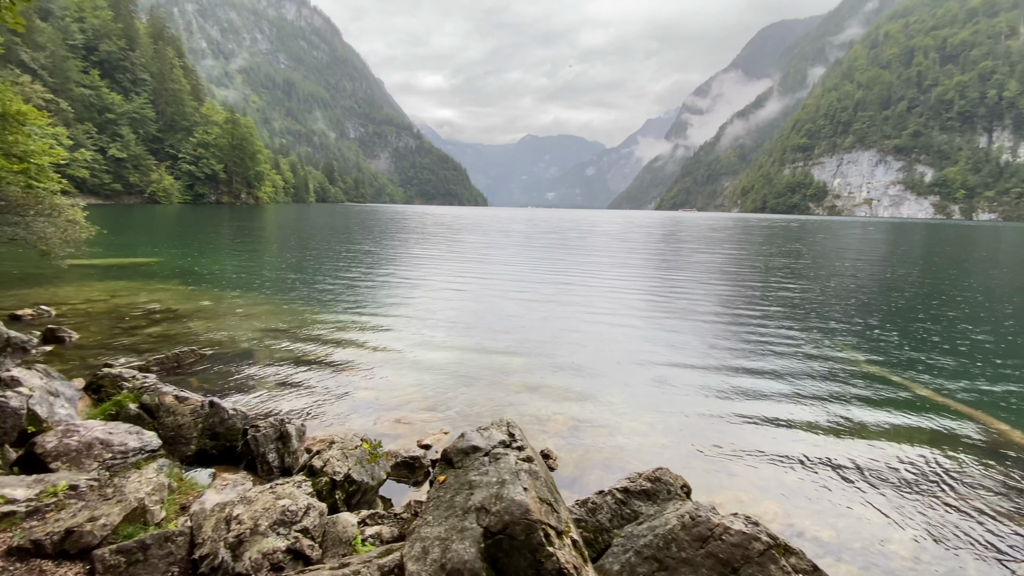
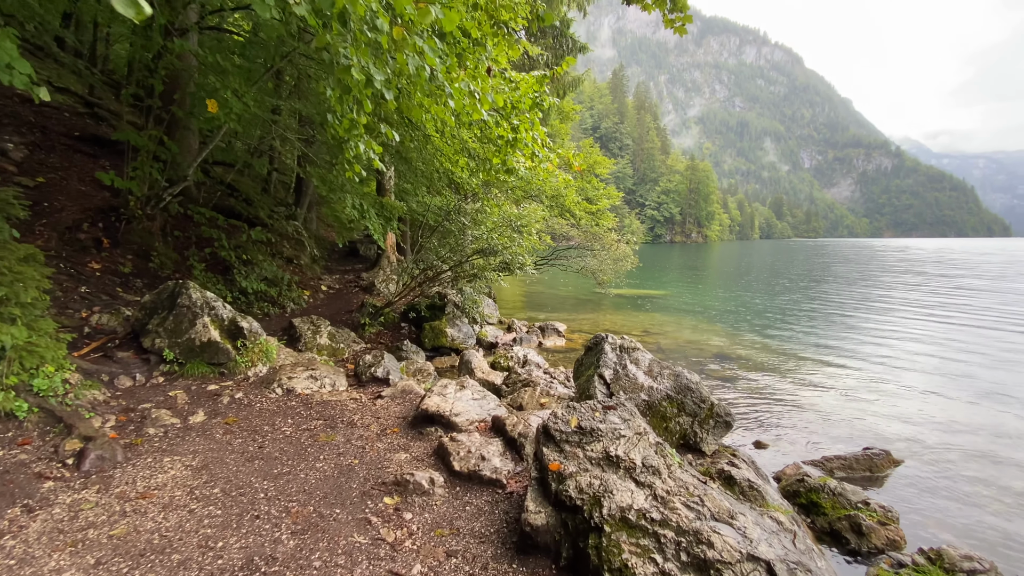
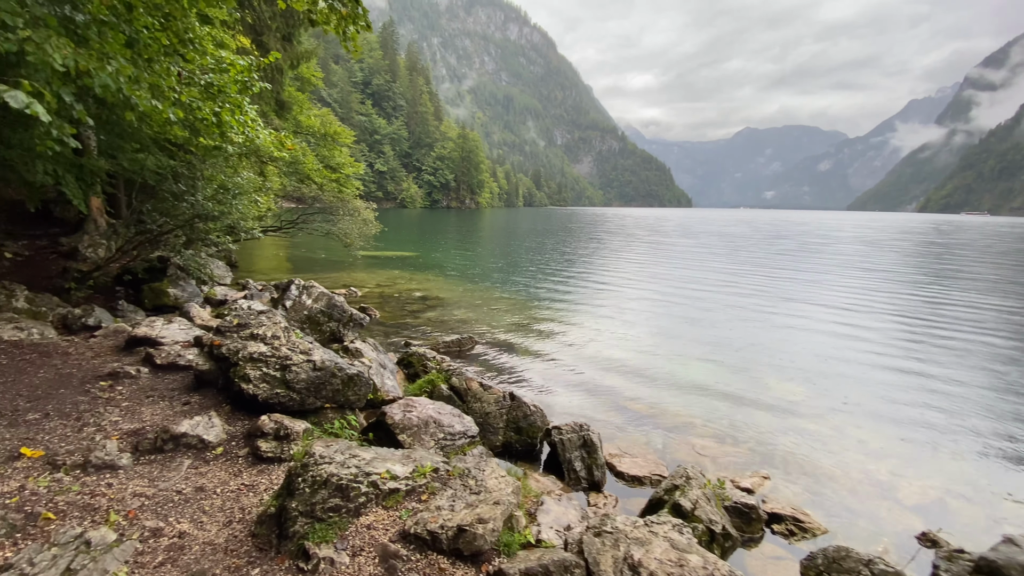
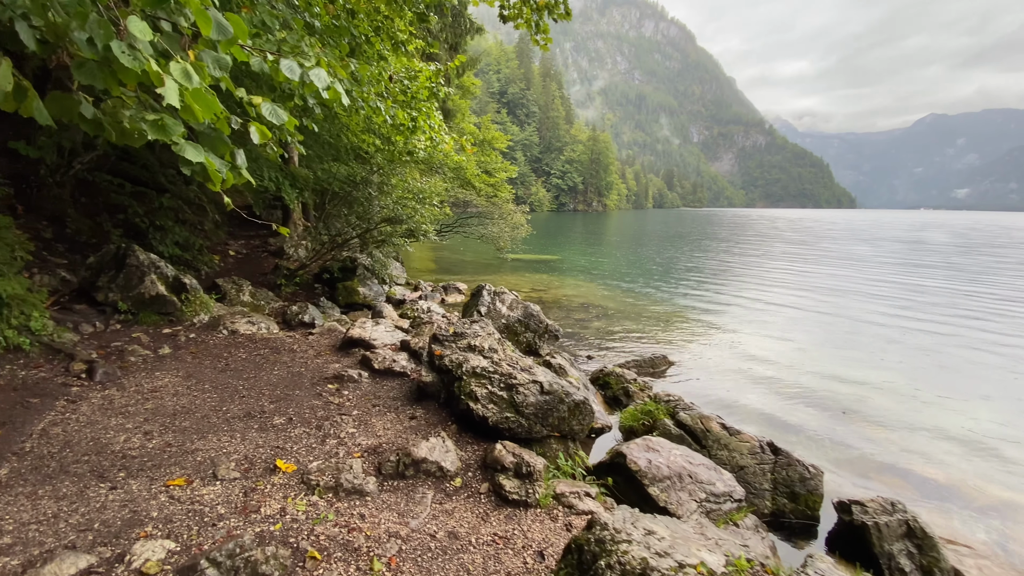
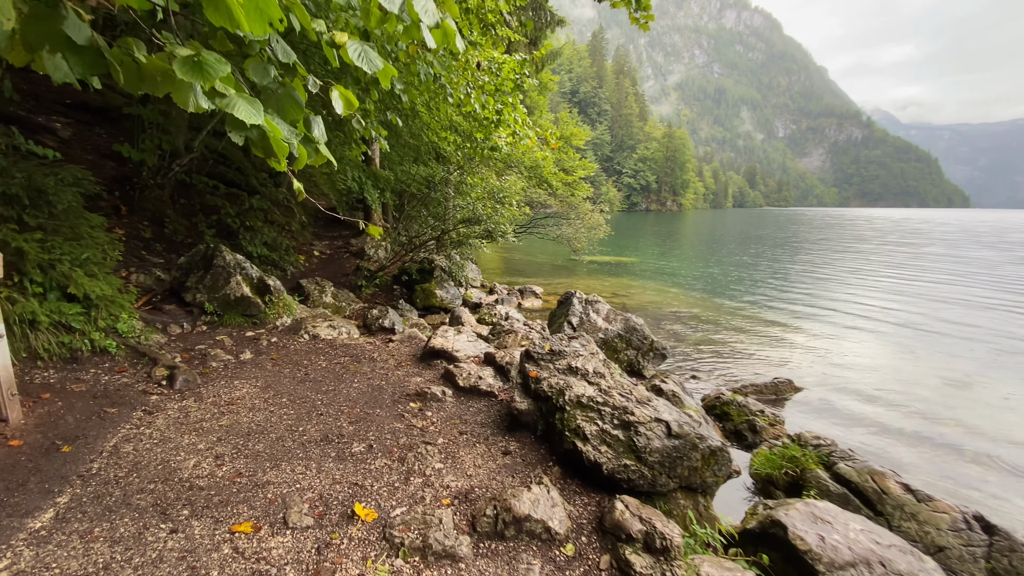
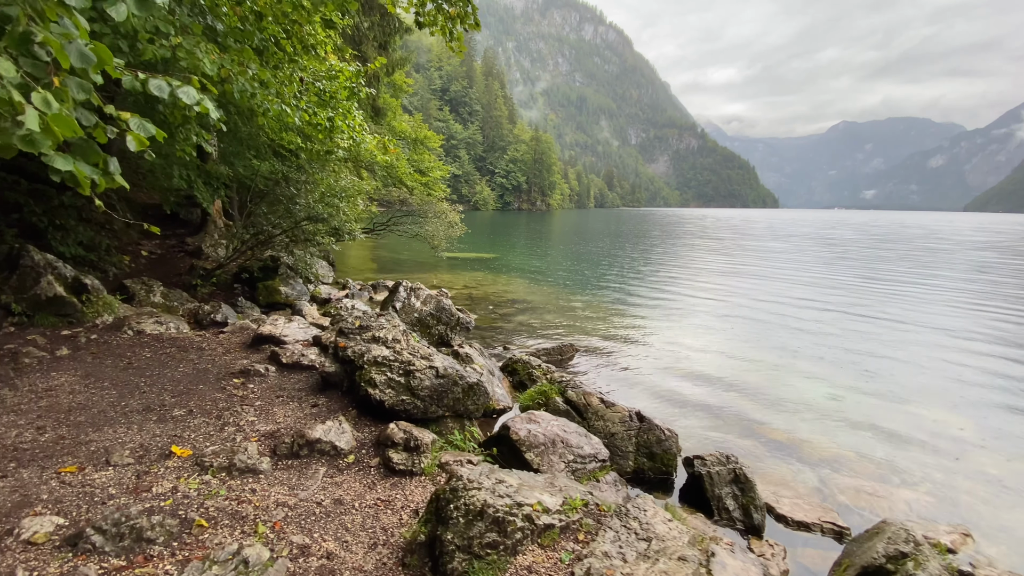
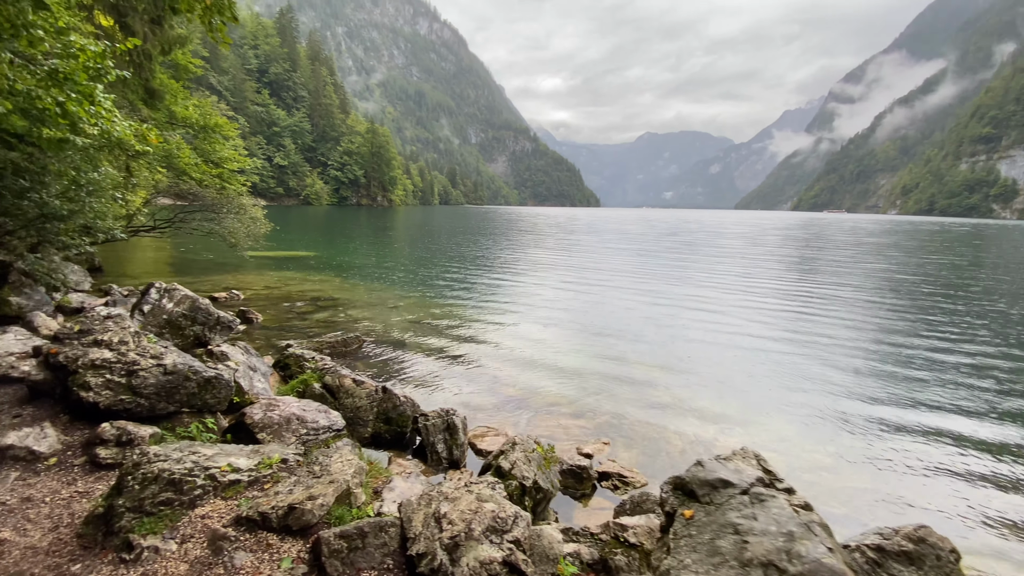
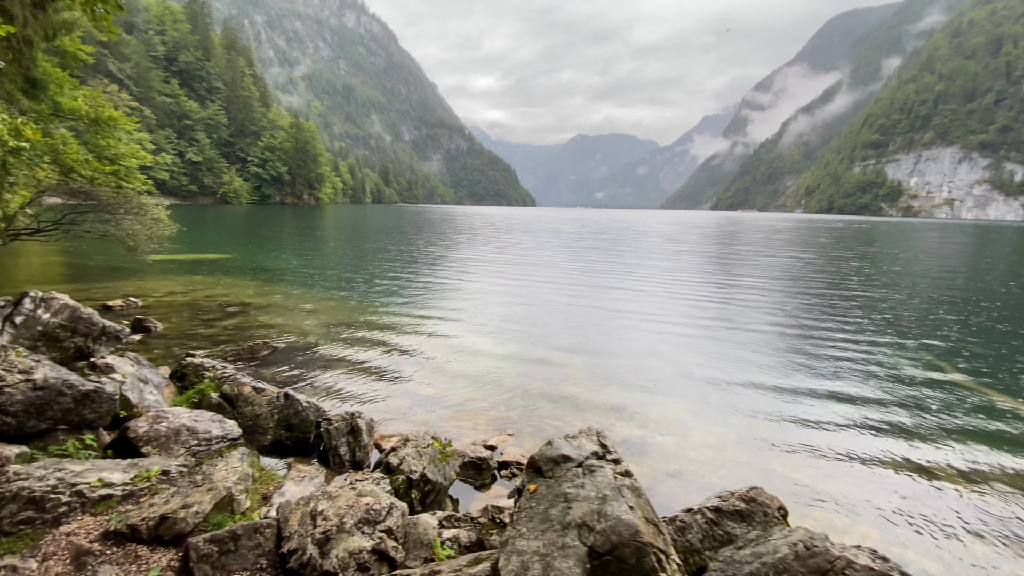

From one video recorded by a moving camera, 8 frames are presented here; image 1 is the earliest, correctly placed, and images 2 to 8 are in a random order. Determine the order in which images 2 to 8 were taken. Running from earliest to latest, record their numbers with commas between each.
8, 7, 3, 6, 4, 5, 2
